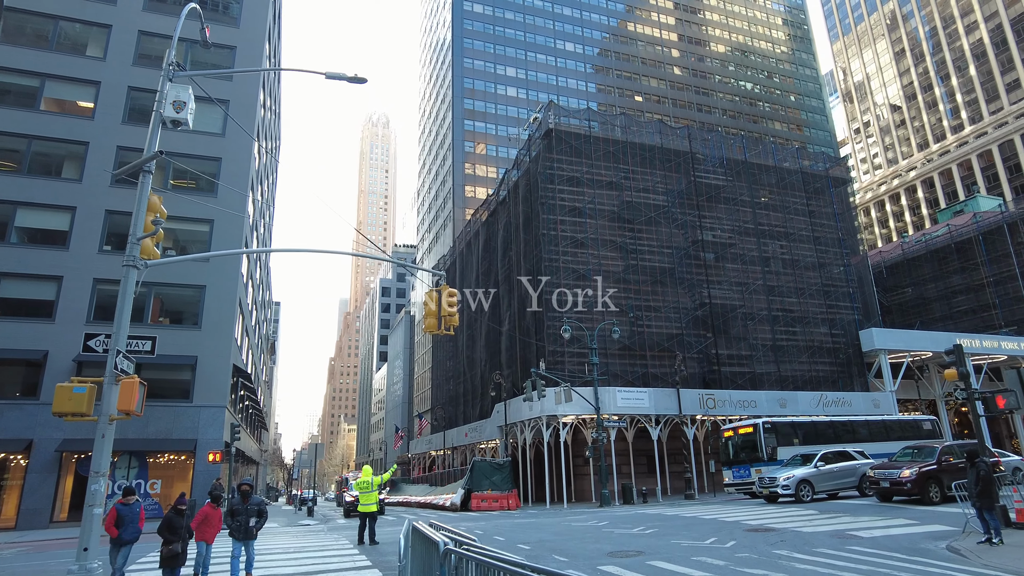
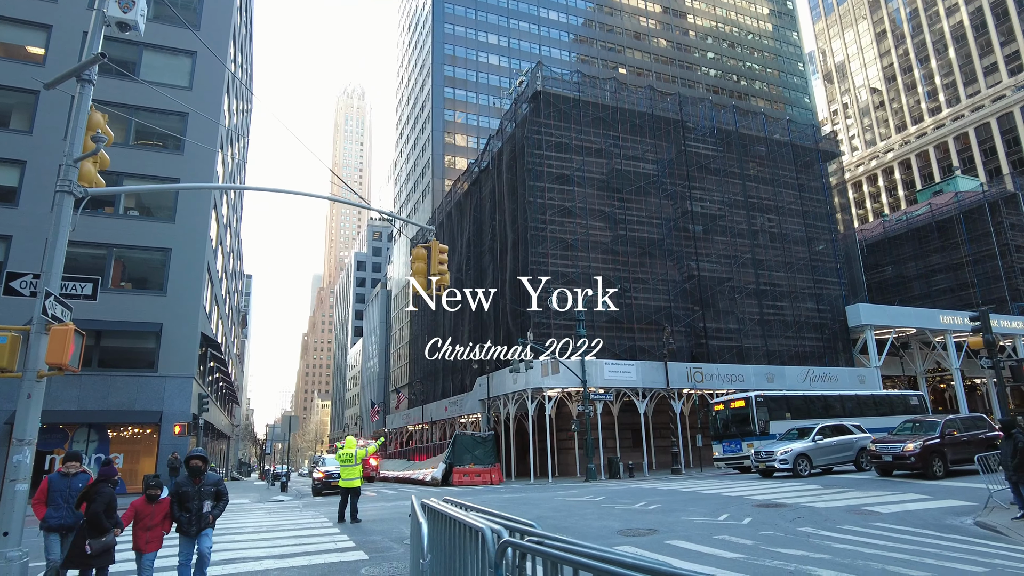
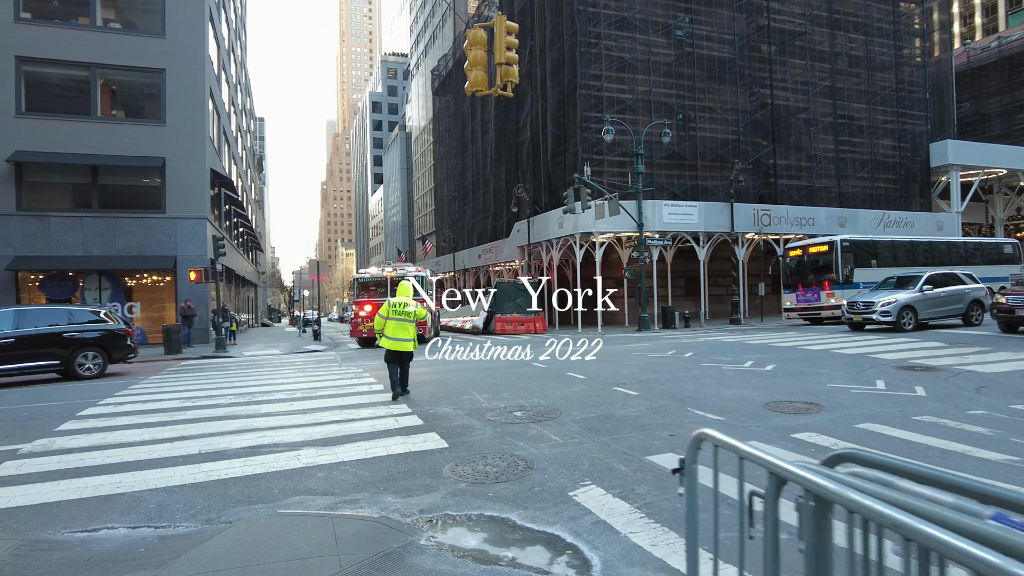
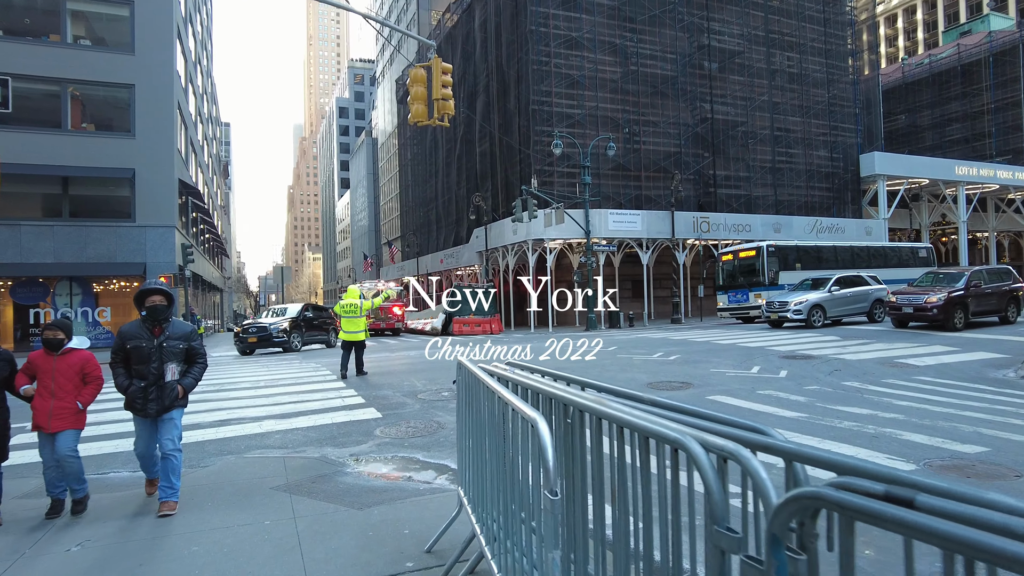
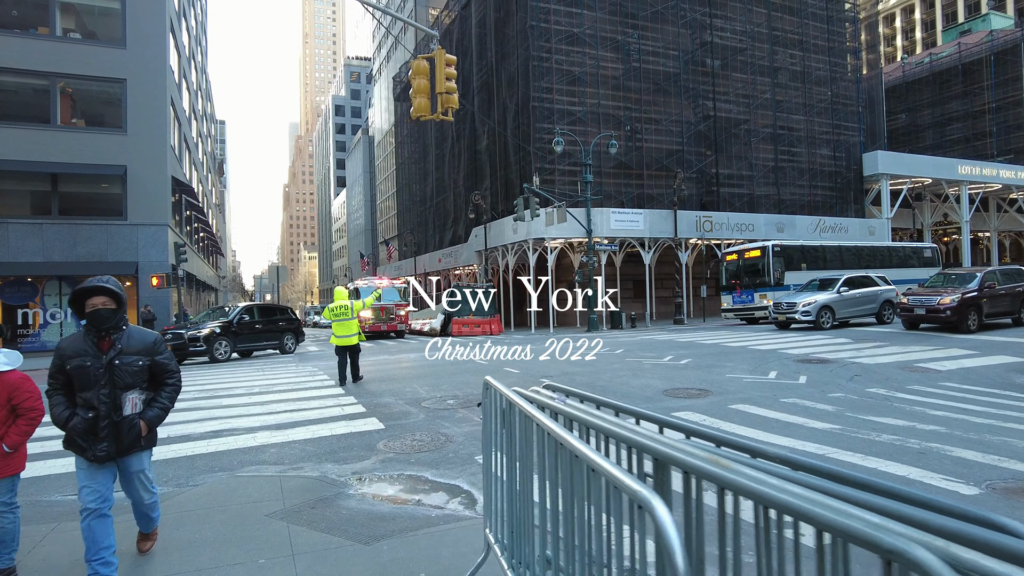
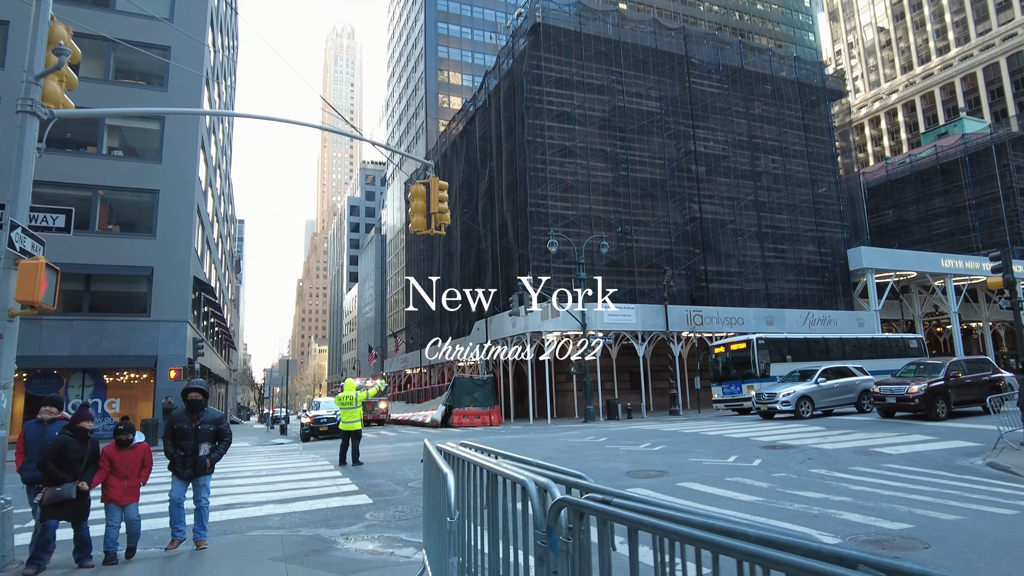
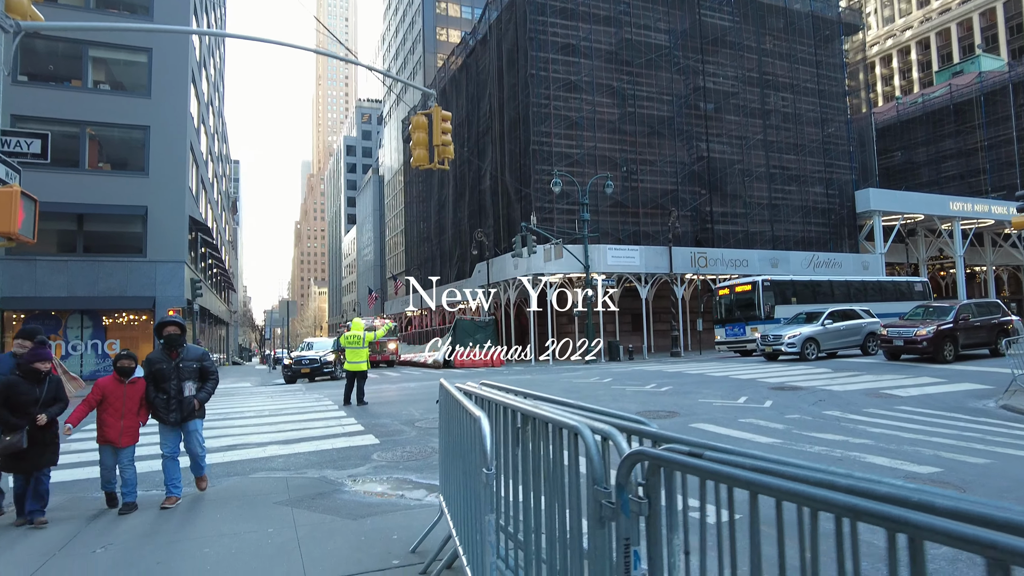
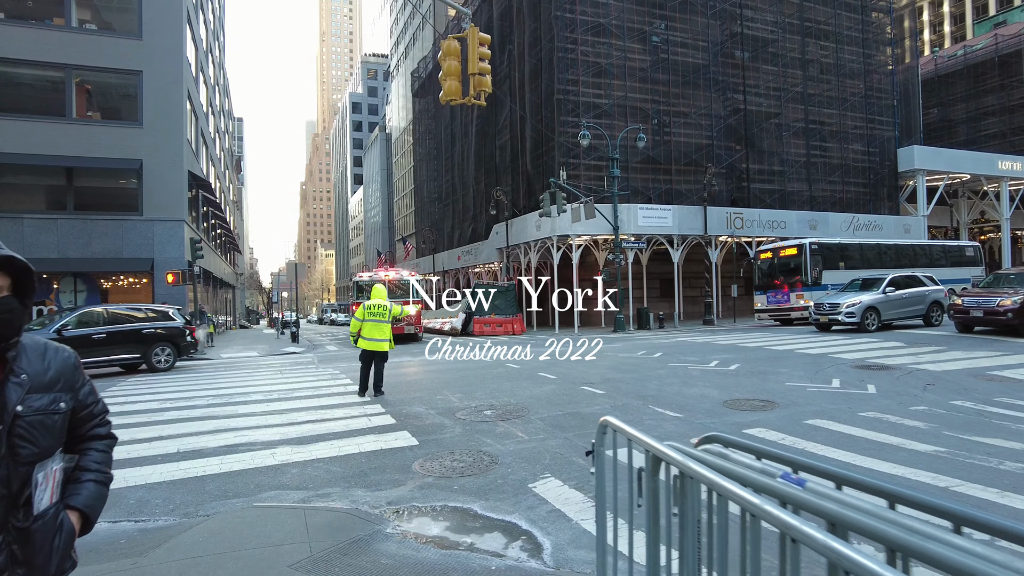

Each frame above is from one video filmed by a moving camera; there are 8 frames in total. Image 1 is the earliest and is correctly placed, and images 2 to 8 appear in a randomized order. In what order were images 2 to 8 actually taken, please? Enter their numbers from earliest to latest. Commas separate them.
2, 6, 7, 4, 5, 8, 3
